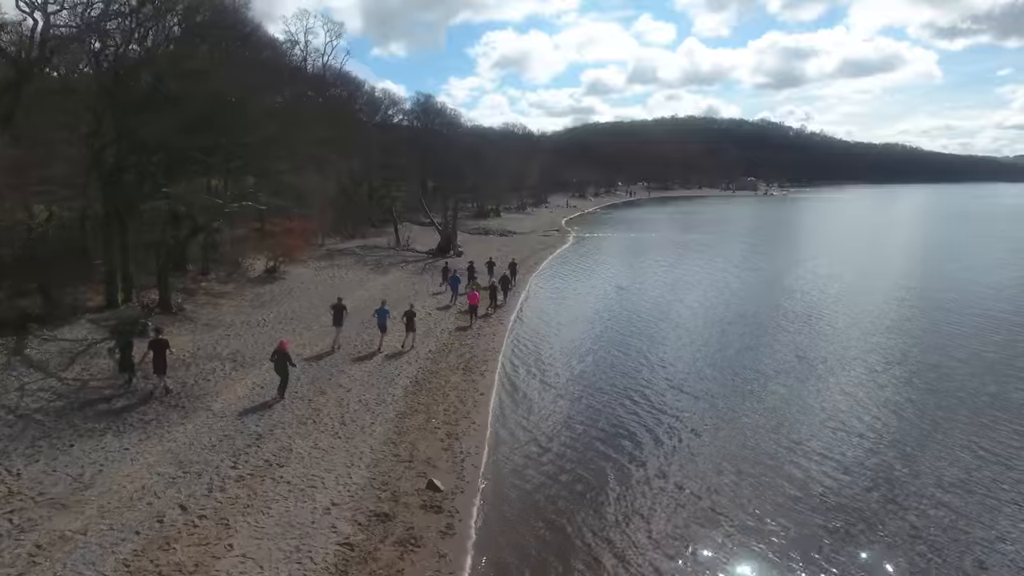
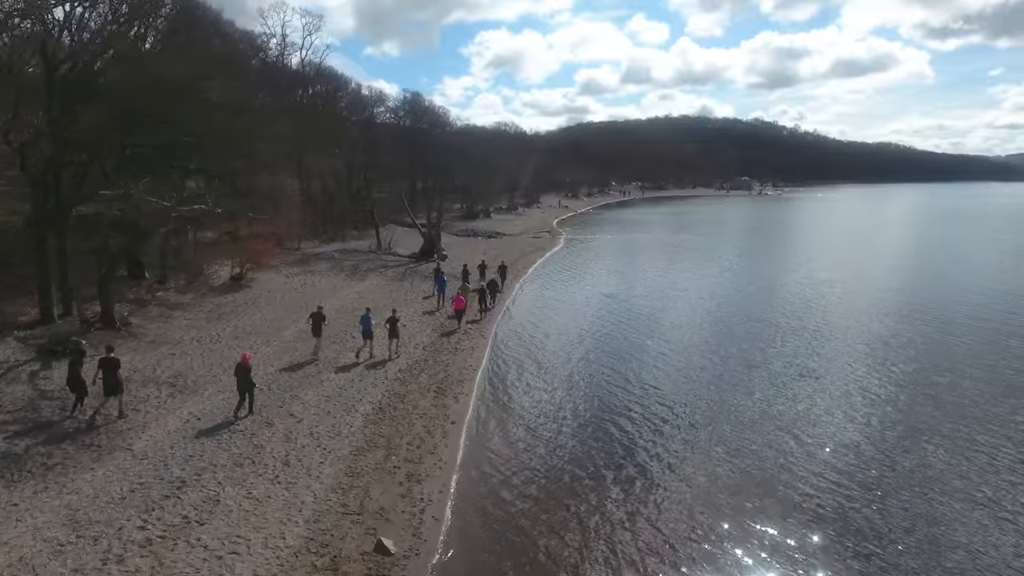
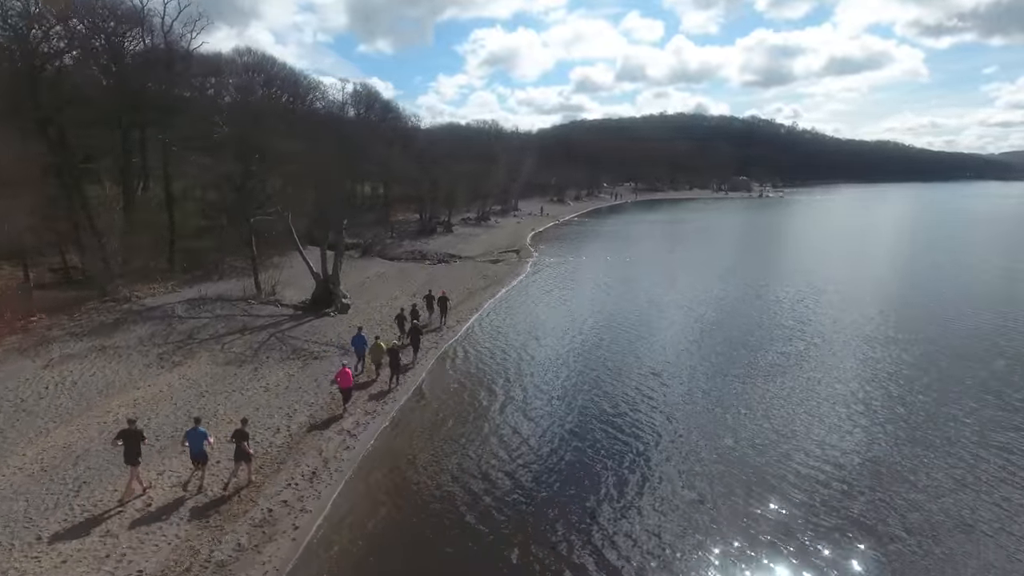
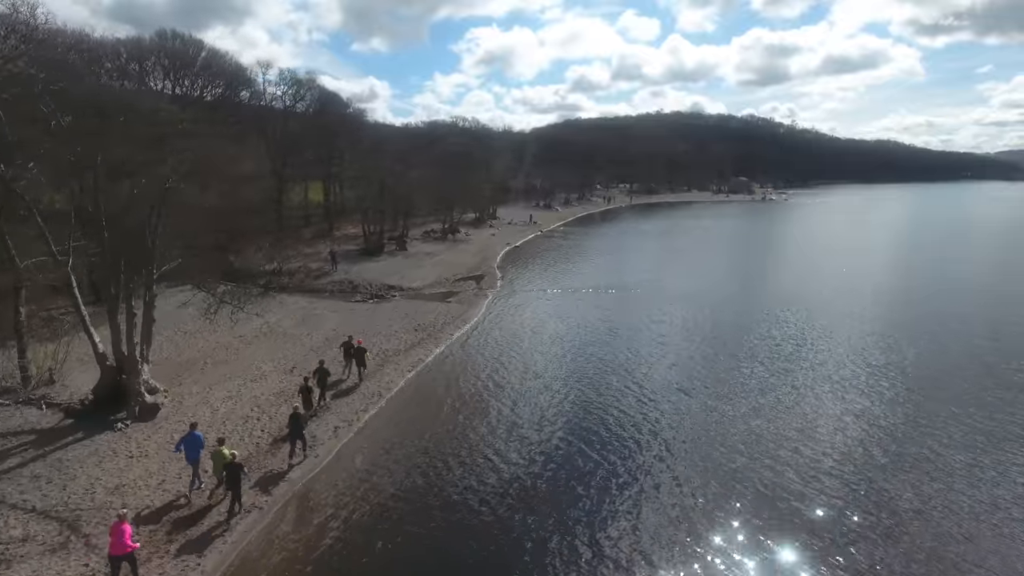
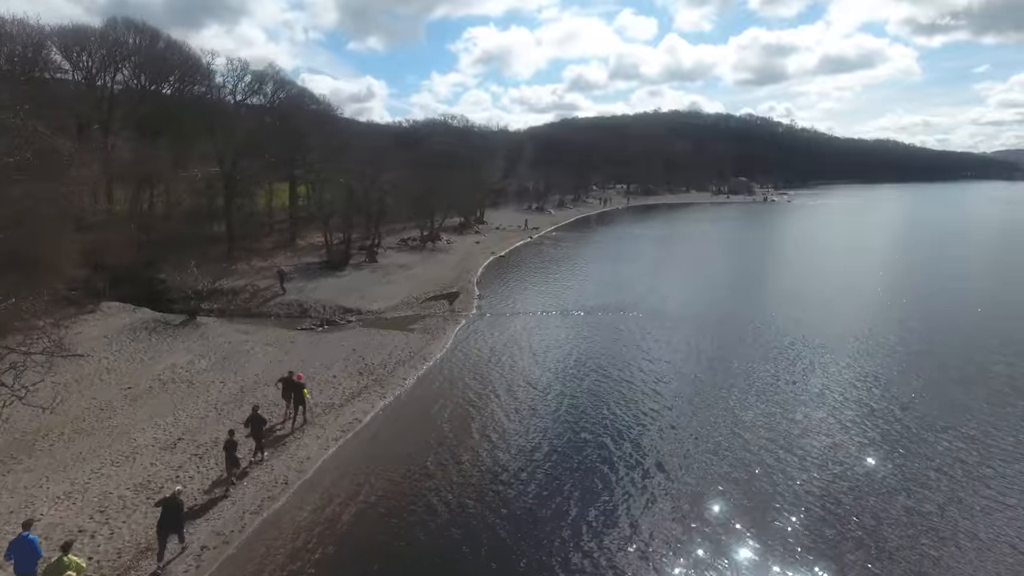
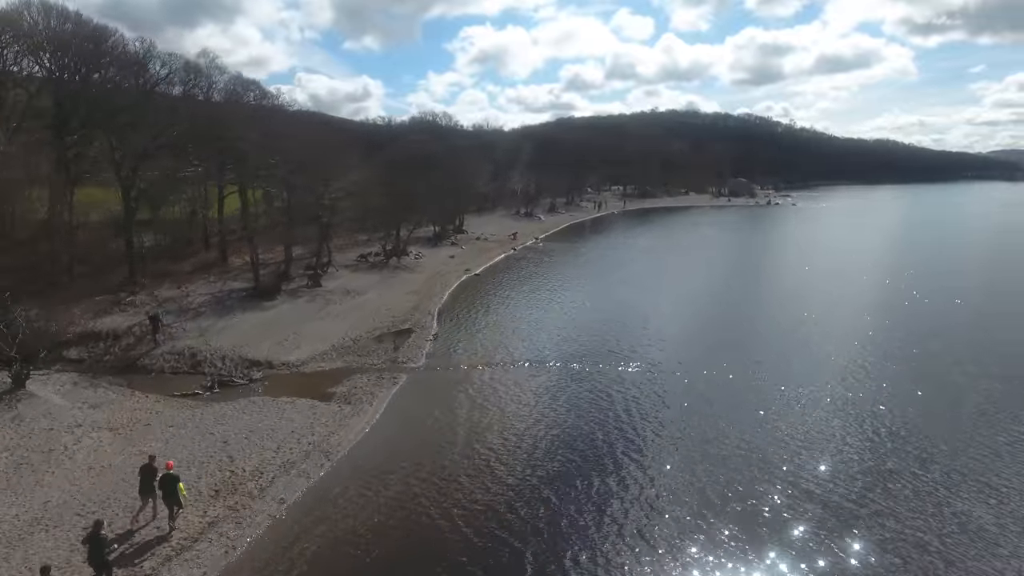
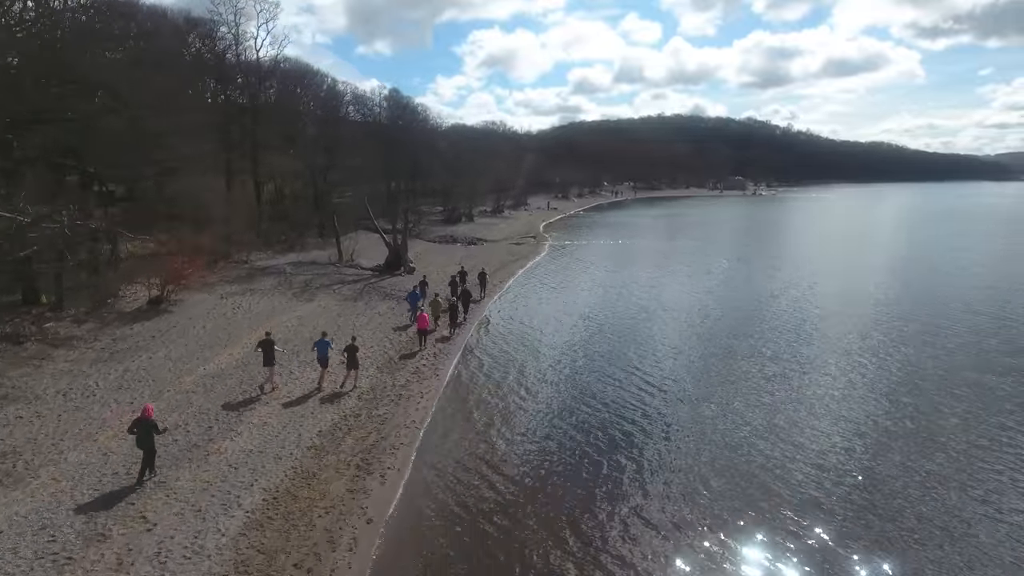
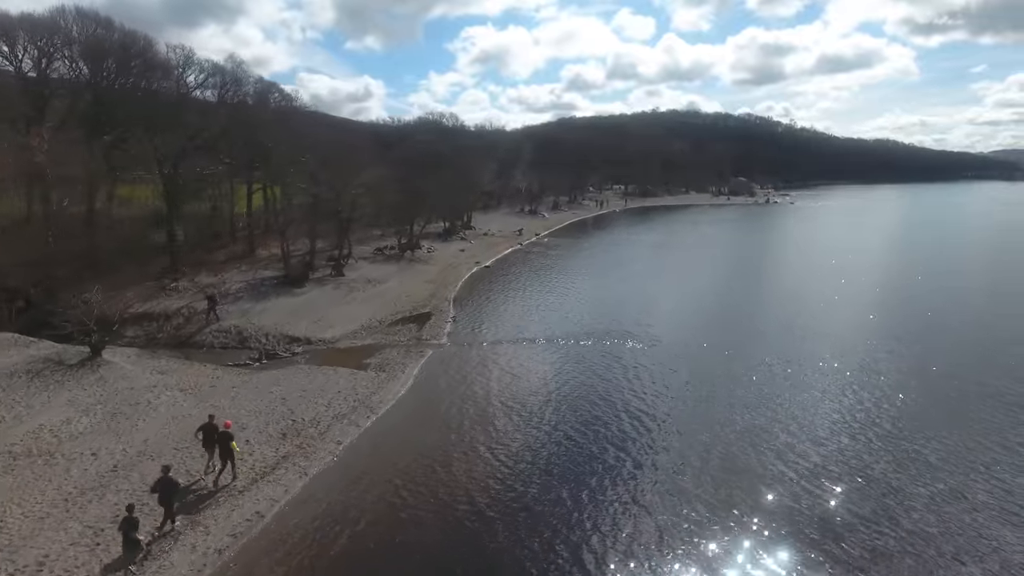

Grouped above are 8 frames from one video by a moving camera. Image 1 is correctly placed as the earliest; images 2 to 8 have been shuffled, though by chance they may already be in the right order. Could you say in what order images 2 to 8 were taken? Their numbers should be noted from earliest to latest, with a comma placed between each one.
2, 7, 3, 4, 5, 8, 6
